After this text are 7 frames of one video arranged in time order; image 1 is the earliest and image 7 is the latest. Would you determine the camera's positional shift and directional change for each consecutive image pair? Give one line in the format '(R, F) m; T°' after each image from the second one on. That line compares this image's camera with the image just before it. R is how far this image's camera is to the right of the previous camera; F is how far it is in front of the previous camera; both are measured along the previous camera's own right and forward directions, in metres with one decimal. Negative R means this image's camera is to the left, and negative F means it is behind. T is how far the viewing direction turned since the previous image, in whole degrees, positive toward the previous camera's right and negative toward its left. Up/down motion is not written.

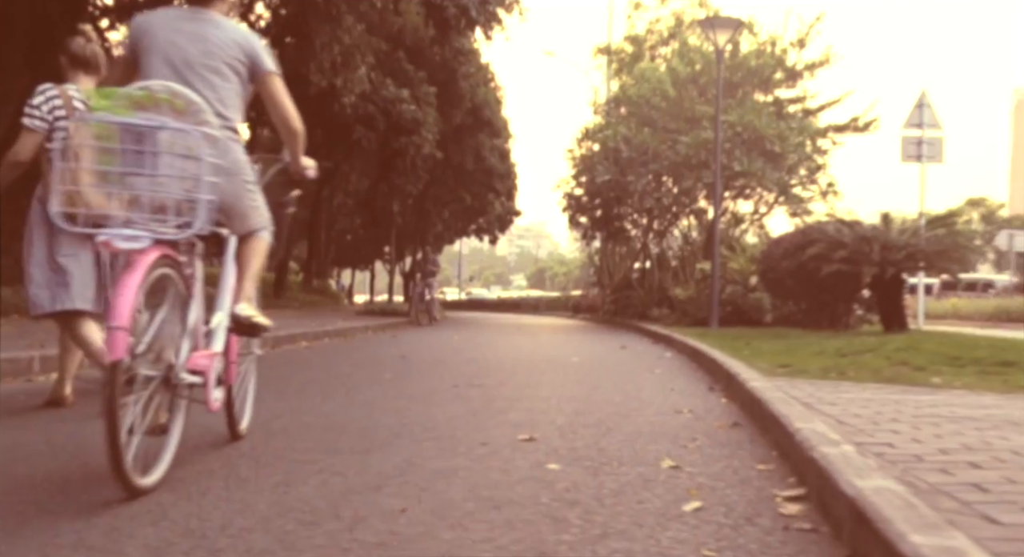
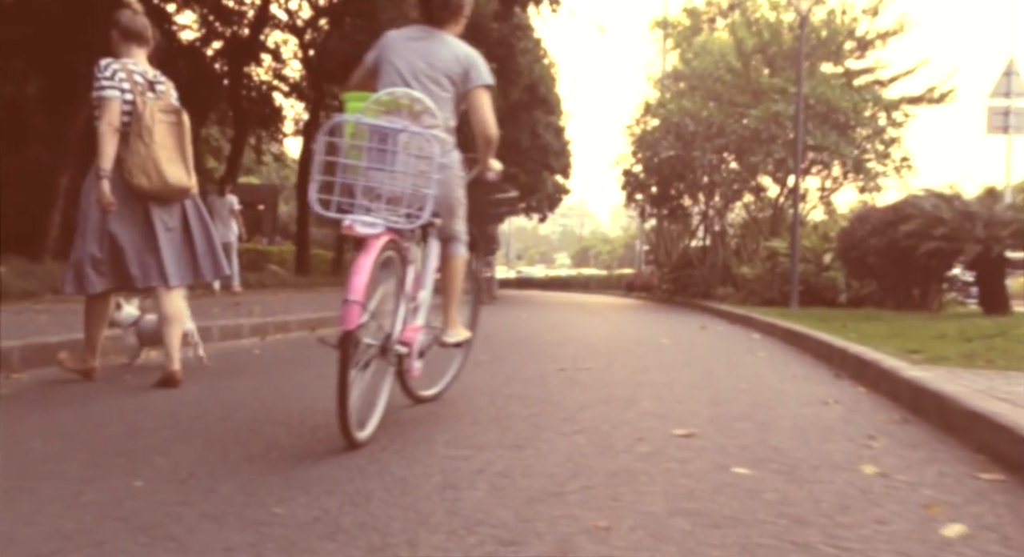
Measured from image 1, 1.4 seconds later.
(-0.5, +0.4) m; -3°
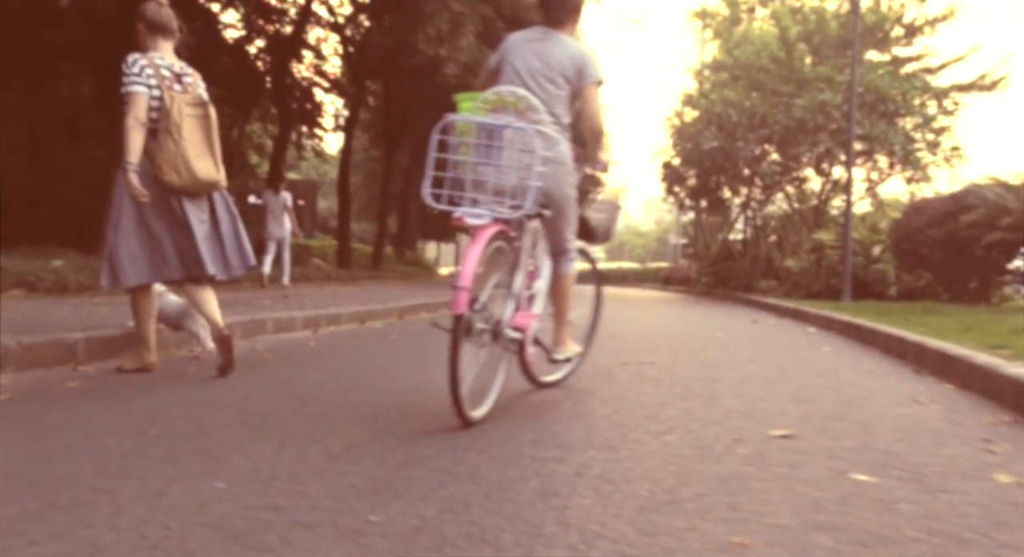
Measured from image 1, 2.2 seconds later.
(-0.2, +0.2) m; -2°
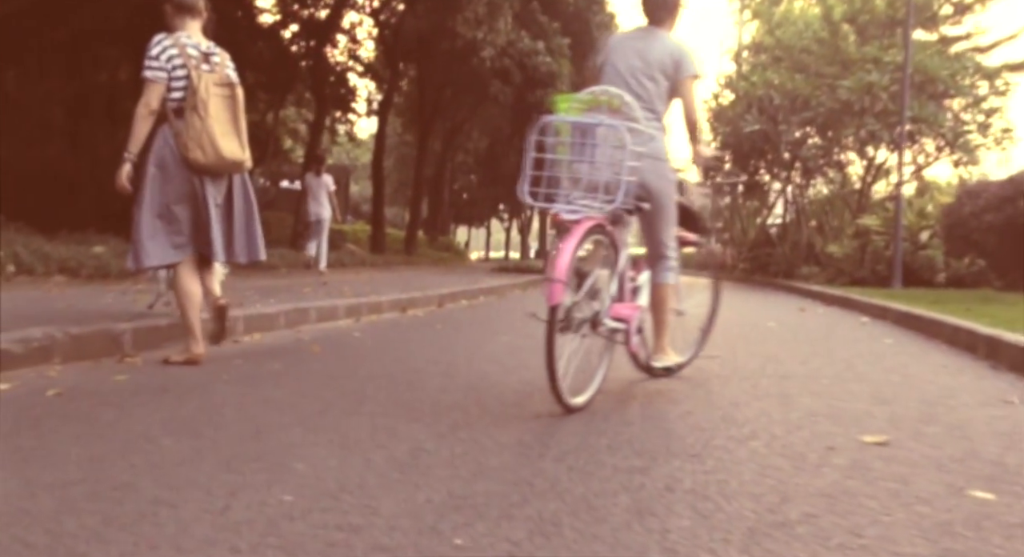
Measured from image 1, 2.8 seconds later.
(-0.2, +0.2) m; -2°
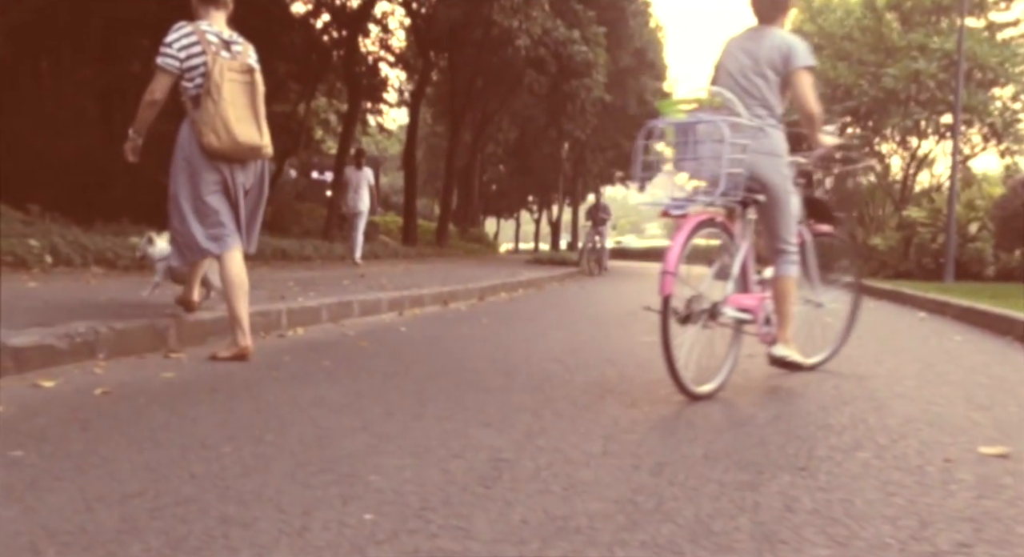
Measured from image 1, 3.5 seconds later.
(-0.2, +0.3) m; -2°
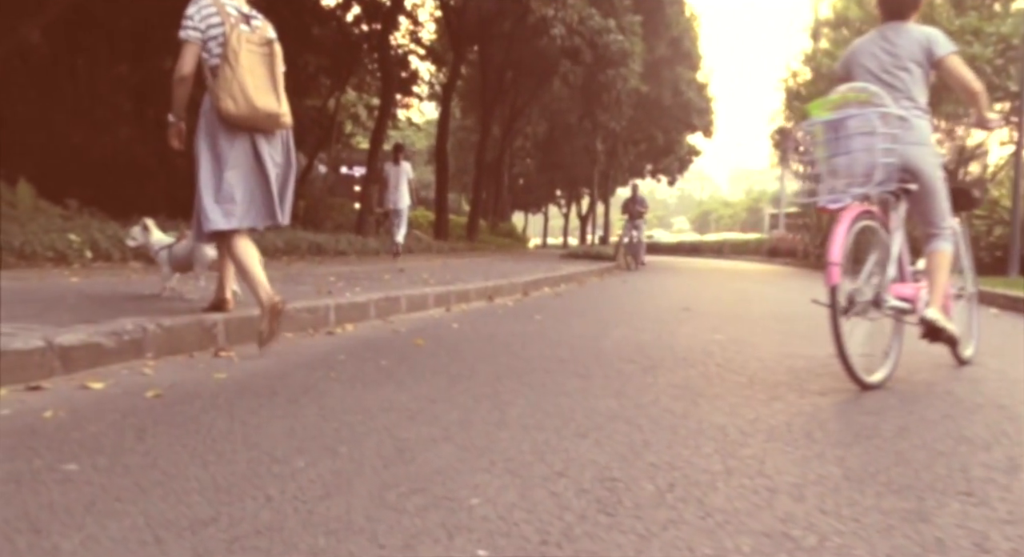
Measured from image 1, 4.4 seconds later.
(-0.3, +0.4) m; -2°
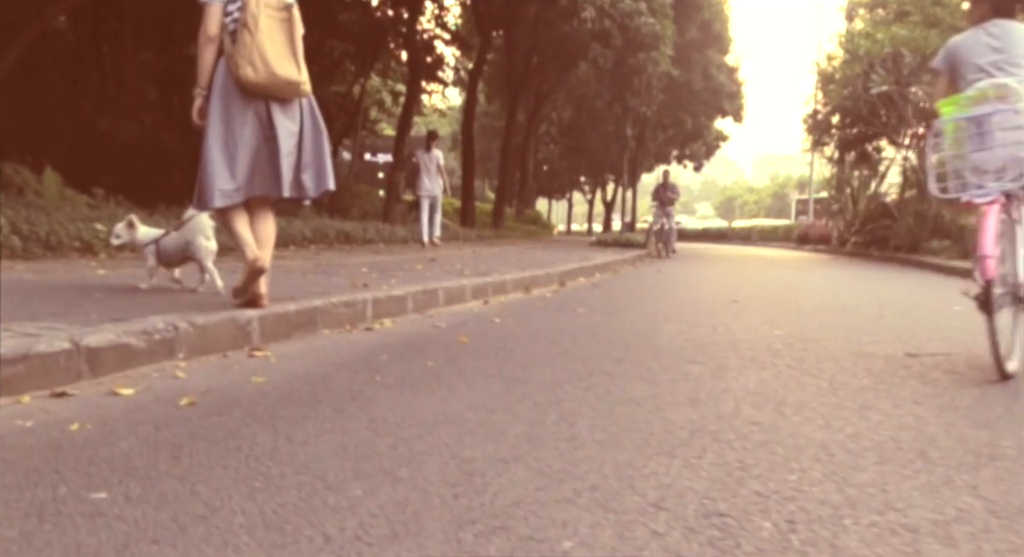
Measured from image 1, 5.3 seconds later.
(-0.2, +0.4) m; -2°
